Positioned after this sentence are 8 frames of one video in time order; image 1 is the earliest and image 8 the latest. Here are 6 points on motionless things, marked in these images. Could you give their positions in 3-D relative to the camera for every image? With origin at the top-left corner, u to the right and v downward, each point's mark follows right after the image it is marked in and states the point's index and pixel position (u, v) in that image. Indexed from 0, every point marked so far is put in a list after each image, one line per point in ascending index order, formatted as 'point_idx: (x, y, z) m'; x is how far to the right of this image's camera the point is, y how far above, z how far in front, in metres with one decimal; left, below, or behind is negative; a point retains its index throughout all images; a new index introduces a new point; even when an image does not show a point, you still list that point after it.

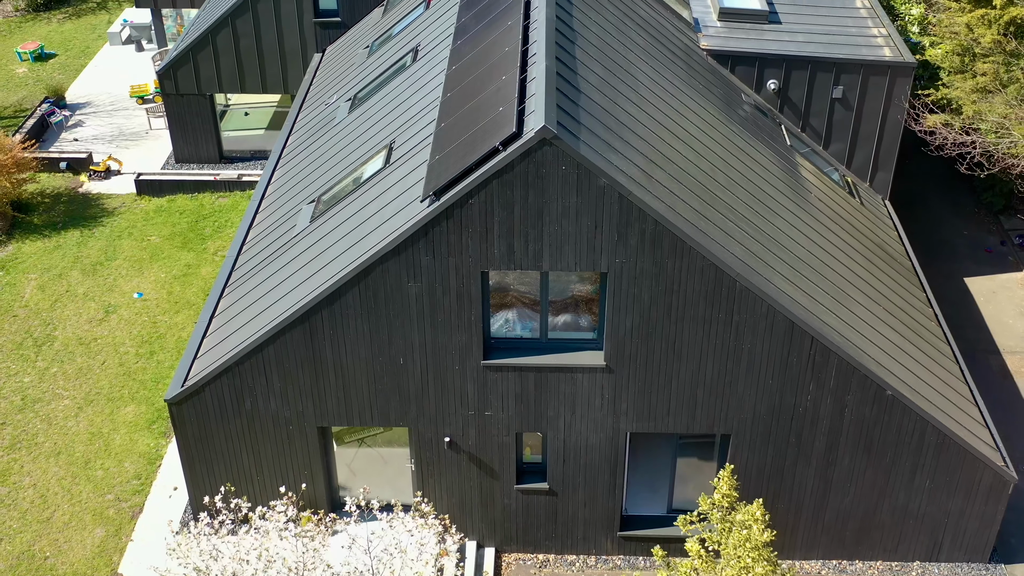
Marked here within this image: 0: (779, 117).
0: (+4.3, +2.8, +17.7) m
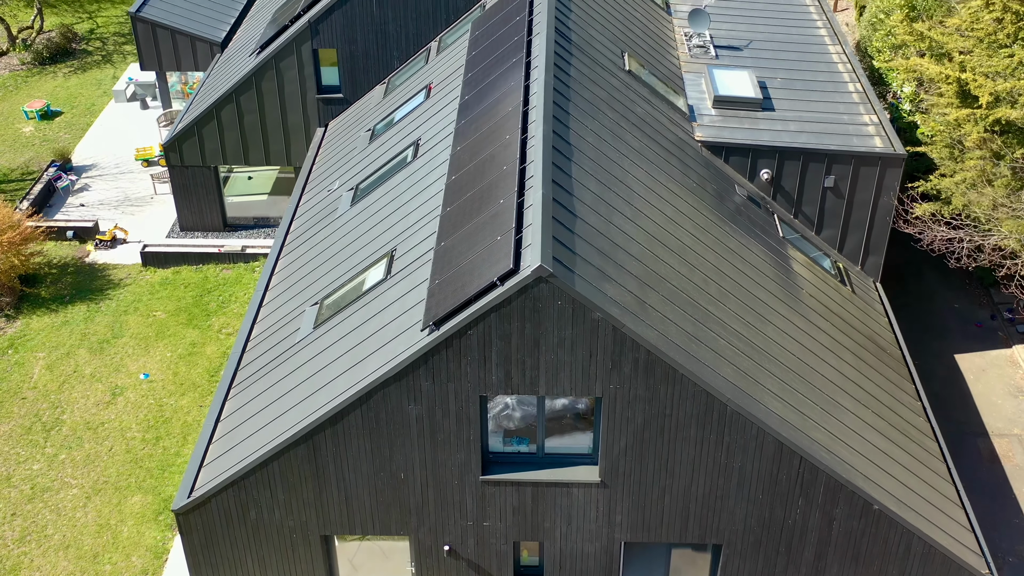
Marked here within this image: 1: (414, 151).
0: (+4.3, +1.4, +18.0) m
1: (-1.5, +2.2, +16.9) m
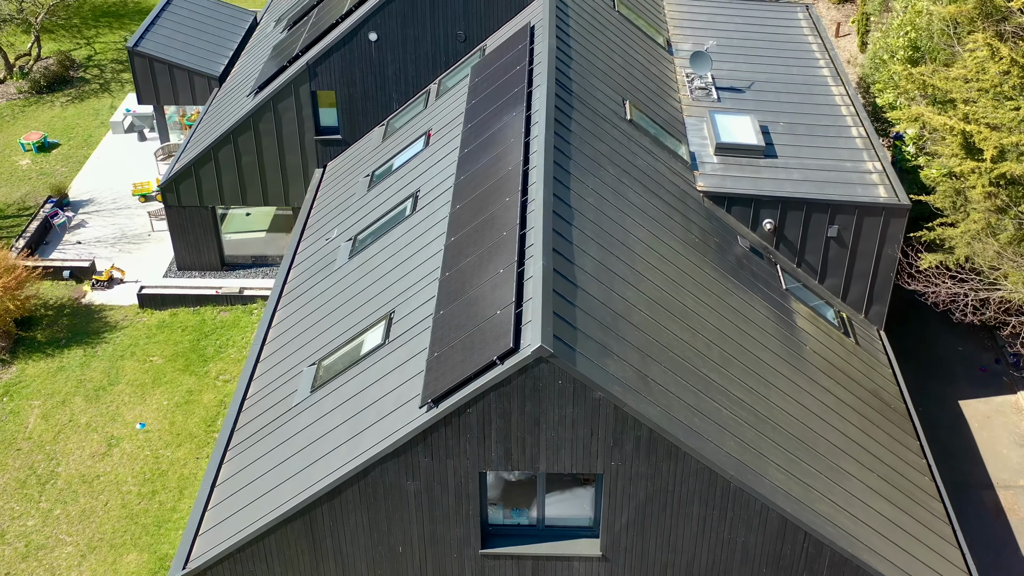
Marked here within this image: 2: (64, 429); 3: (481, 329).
0: (+4.3, +0.5, +17.8) m
1: (-1.5, +1.3, +16.7) m
2: (-7.7, -2.4, +18.5) m
3: (-0.3, -0.4, +12.1) m
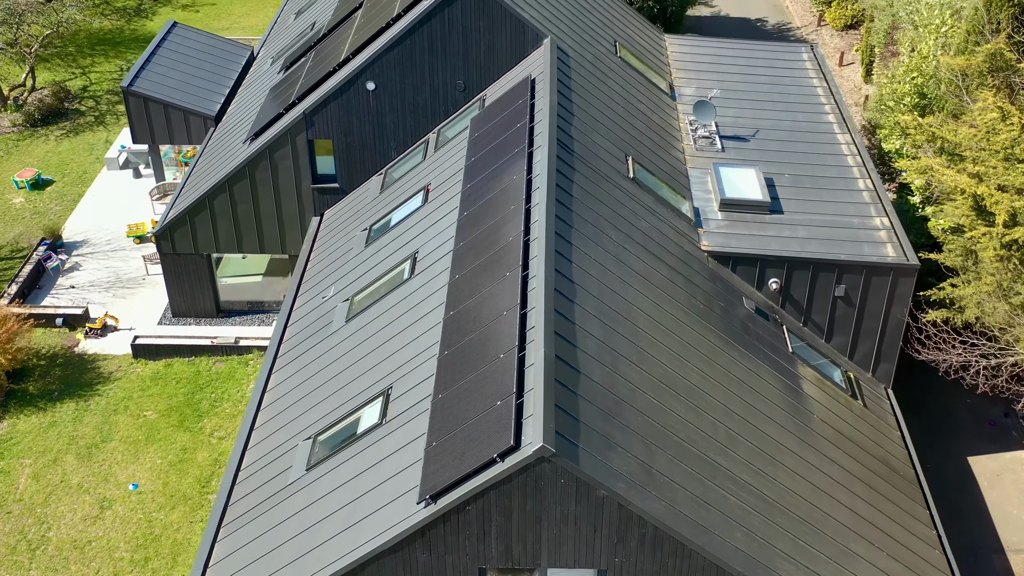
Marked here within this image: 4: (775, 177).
0: (+4.3, -0.4, +17.5) m
1: (-1.5, +0.3, +16.3) m
2: (-7.6, -3.4, +18.2) m
3: (-0.3, -1.4, +11.7) m
4: (+4.7, +2.0, +19.2) m
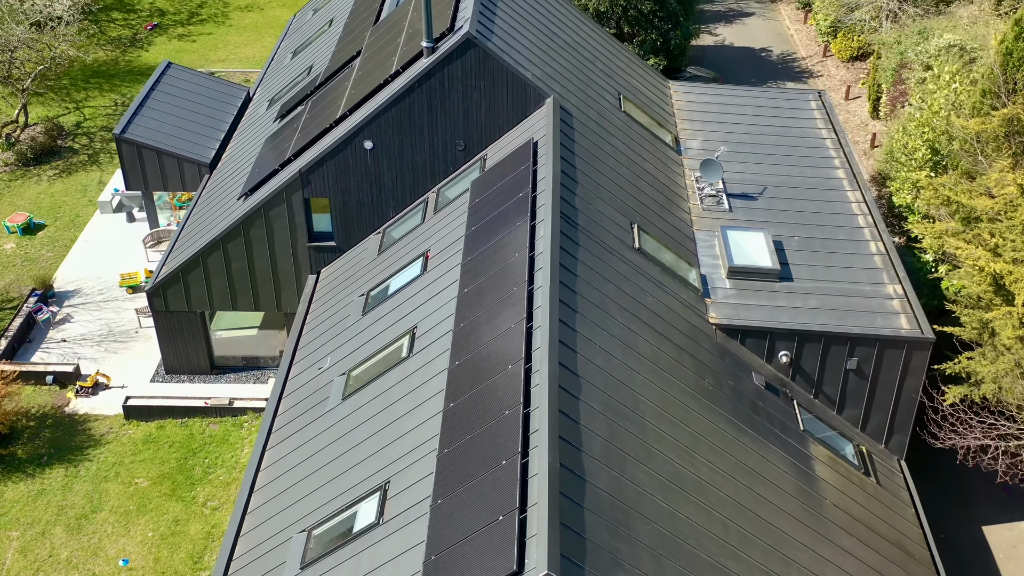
0: (+4.4, -1.6, +16.9) m
1: (-1.5, -0.8, +15.8) m
2: (-7.6, -4.5, +17.6) m
3: (-0.3, -2.6, +11.2) m
4: (+4.7, +0.8, +18.6) m
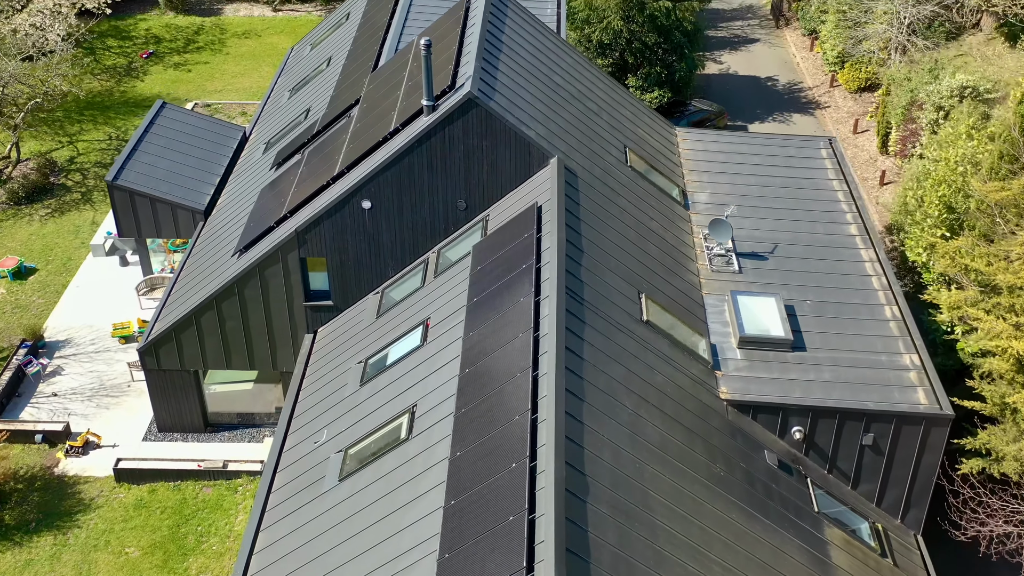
0: (+4.4, -2.7, +16.3) m
1: (-1.4, -1.9, +15.2) m
2: (-7.6, -5.6, +17.0) m
3: (-0.3, -3.6, +10.6) m
4: (+4.7, -0.3, +18.0) m
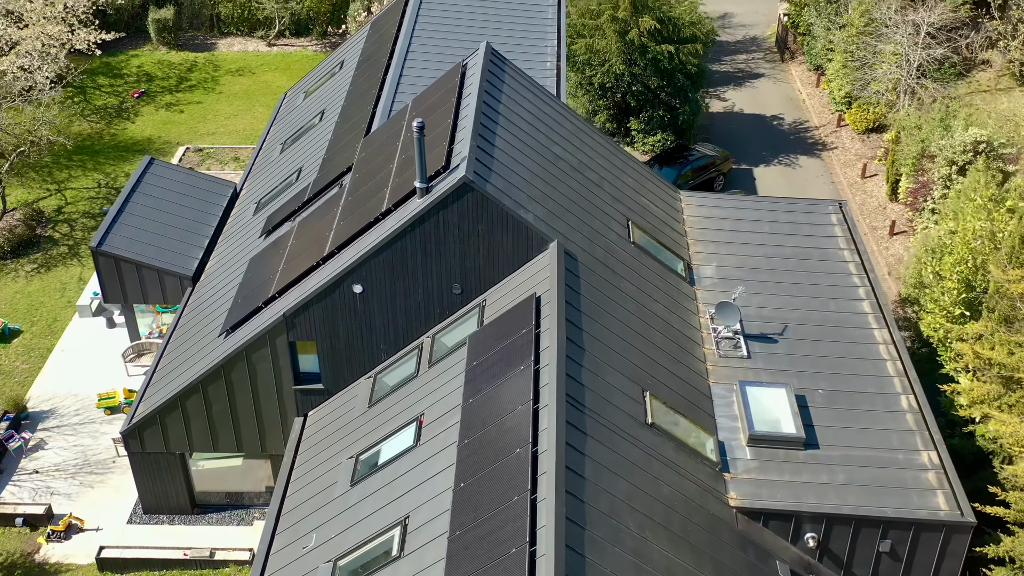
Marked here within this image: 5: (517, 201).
0: (+4.4, -4.1, +15.5) m
1: (-1.5, -3.3, +14.4) m
2: (-7.6, -7.1, +16.2) m
3: (-0.3, -5.1, +9.8) m
4: (+4.7, -1.7, +17.2) m
5: (+0.1, +1.4, +17.2) m
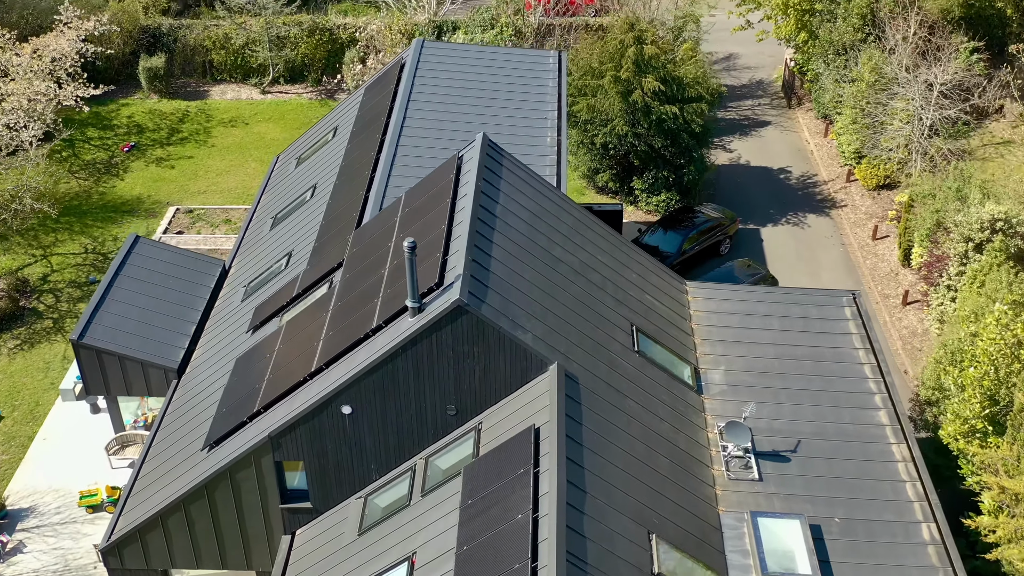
0: (+4.3, -5.9, +14.5) m
1: (-1.5, -5.2, +13.4) m
2: (-7.6, -8.9, +15.3) m
3: (-0.3, -6.9, +8.8) m
4: (+4.7, -3.5, +16.2) m
5: (0.0, -0.5, +16.2) m
